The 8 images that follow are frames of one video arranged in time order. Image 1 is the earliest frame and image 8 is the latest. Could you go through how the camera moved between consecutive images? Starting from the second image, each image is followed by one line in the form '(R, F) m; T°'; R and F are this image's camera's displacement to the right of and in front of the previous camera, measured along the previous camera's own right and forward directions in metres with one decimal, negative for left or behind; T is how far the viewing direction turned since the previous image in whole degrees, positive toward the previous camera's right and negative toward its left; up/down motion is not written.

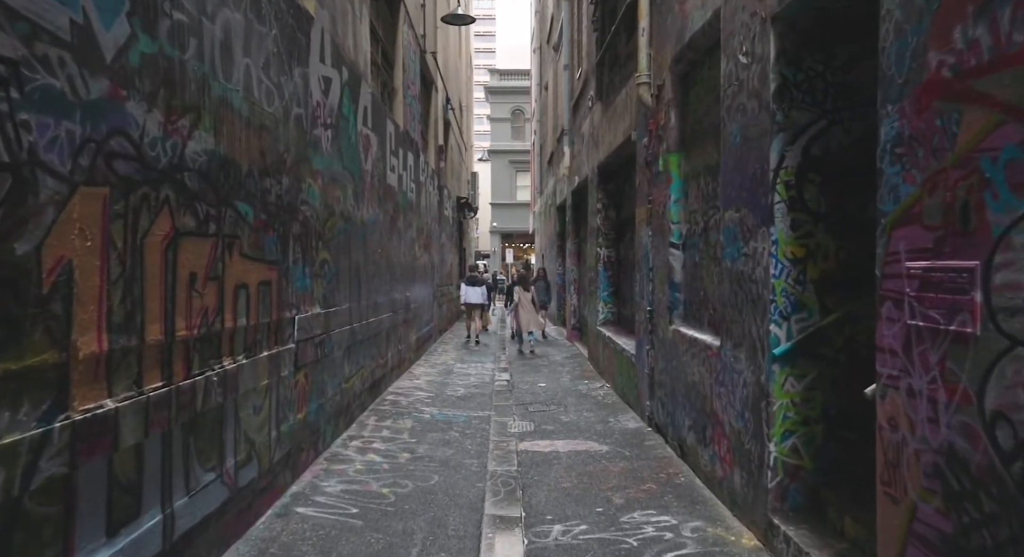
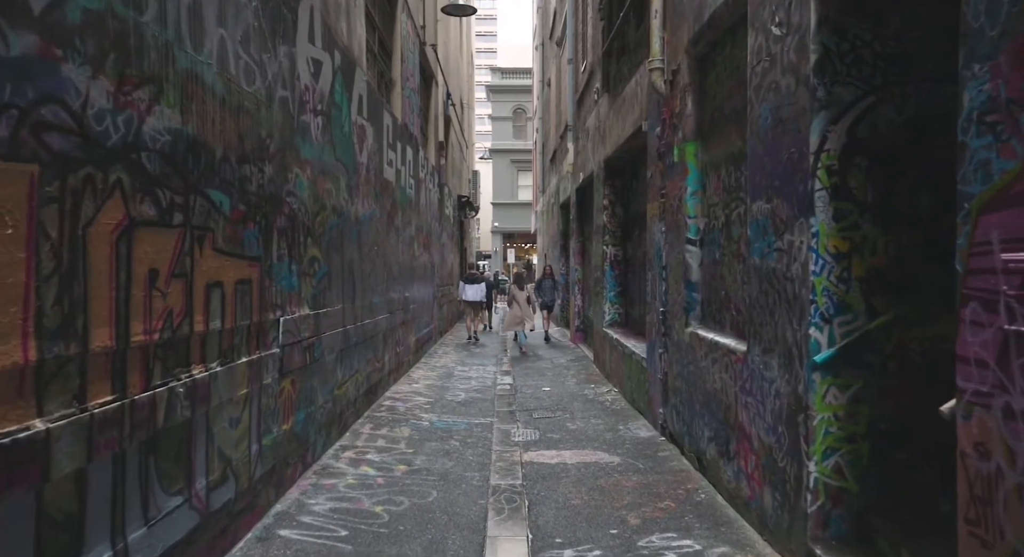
(0.0, +0.5) m; 0°
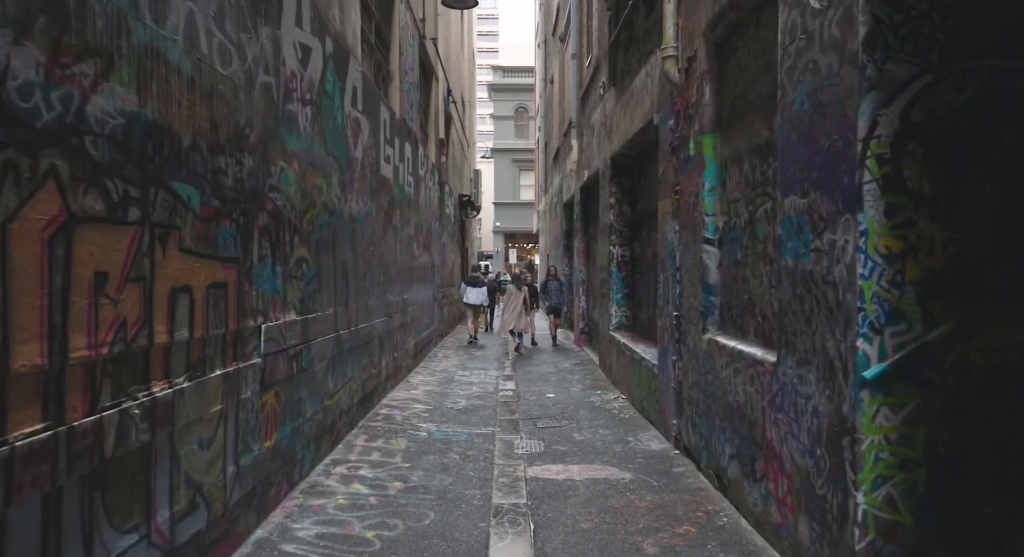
(0.0, +0.4) m; 0°
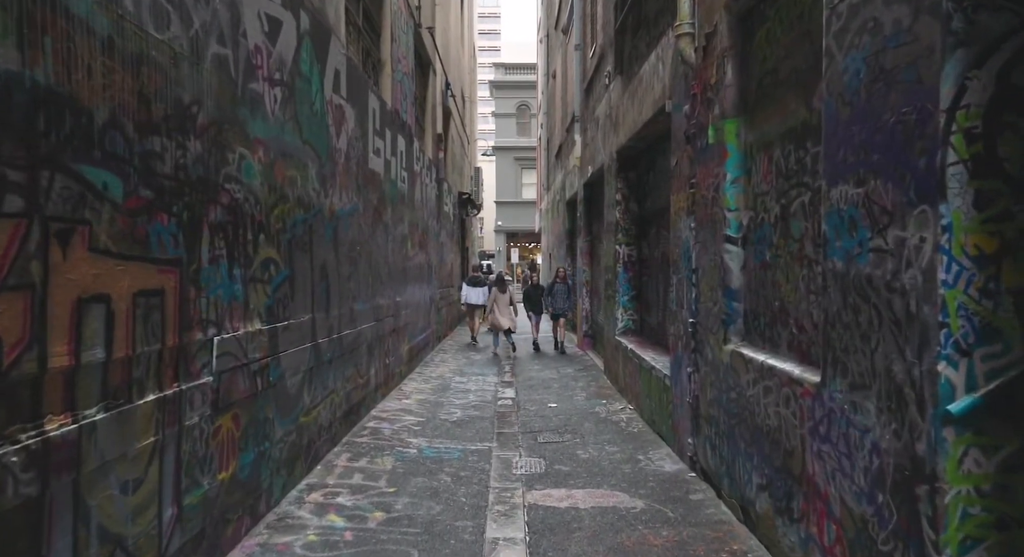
(0.0, +0.7) m; 0°
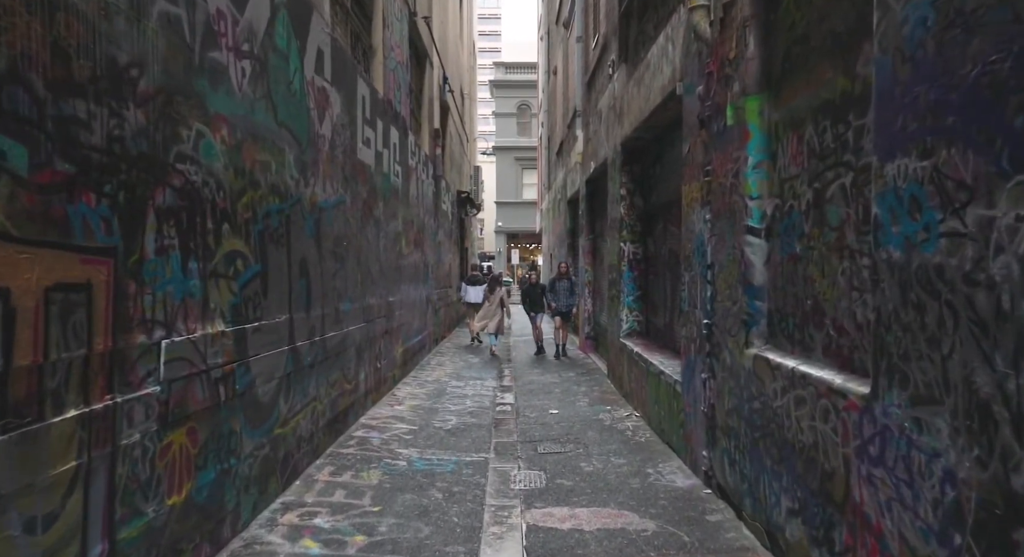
(0.0, +0.5) m; 0°
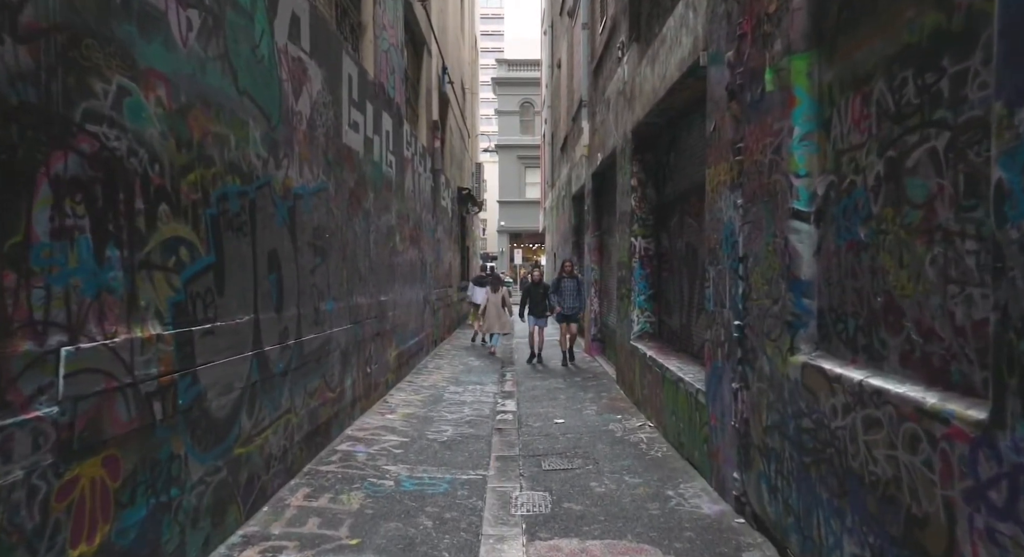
(0.0, +0.7) m; 0°
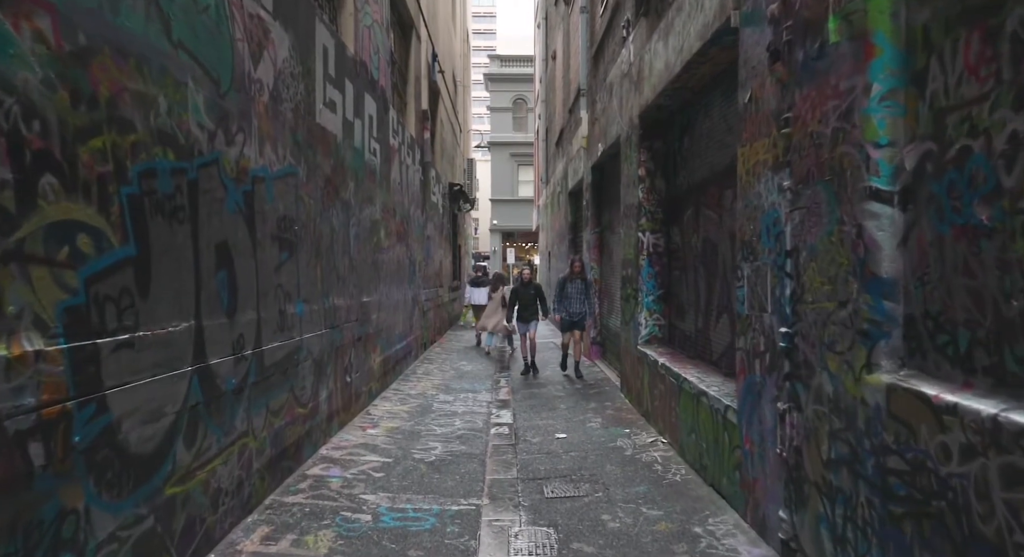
(0.0, +0.9) m; +1°
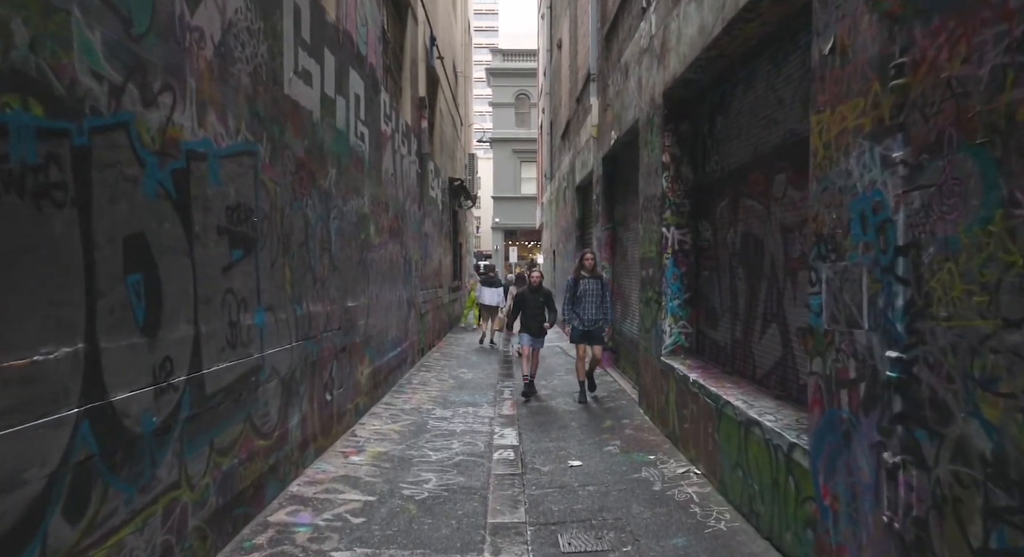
(0.0, +1.1) m; 0°
